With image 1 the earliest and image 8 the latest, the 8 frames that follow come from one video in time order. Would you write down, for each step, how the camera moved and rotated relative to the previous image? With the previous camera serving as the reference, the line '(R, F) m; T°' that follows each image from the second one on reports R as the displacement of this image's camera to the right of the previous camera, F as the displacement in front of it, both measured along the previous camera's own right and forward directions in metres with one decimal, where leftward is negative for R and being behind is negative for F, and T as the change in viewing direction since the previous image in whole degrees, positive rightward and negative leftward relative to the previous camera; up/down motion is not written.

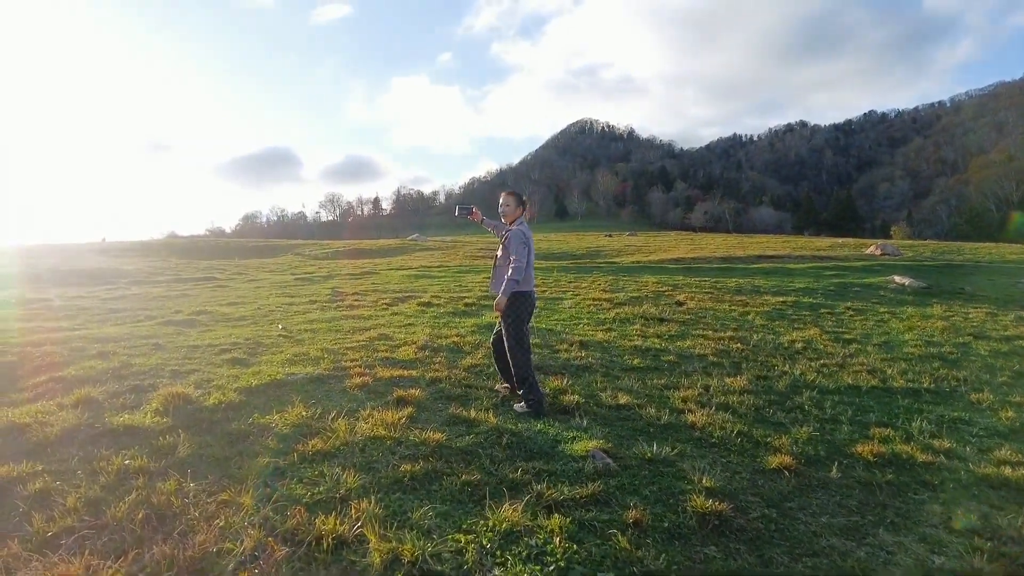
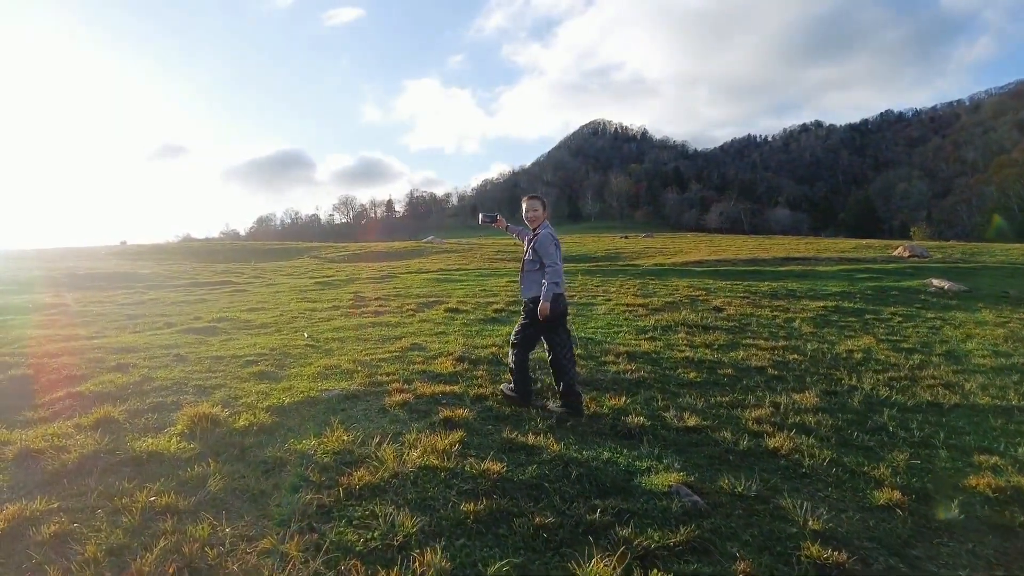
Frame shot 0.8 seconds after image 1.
(-0.5, +0.8) m; -1°
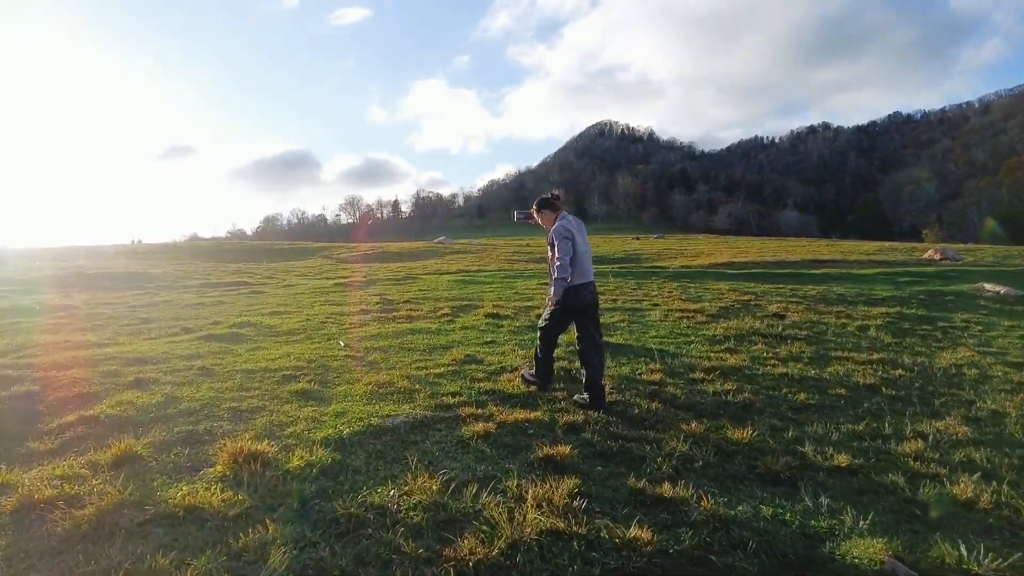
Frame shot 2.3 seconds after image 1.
(-1.1, +1.5) m; 0°
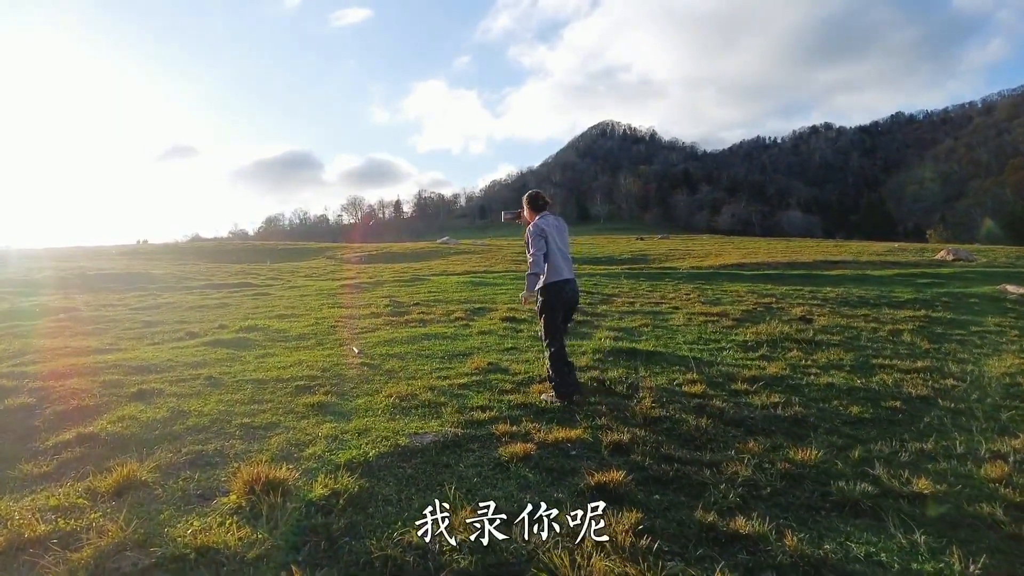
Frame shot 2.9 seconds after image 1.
(-0.4, +0.7) m; 0°
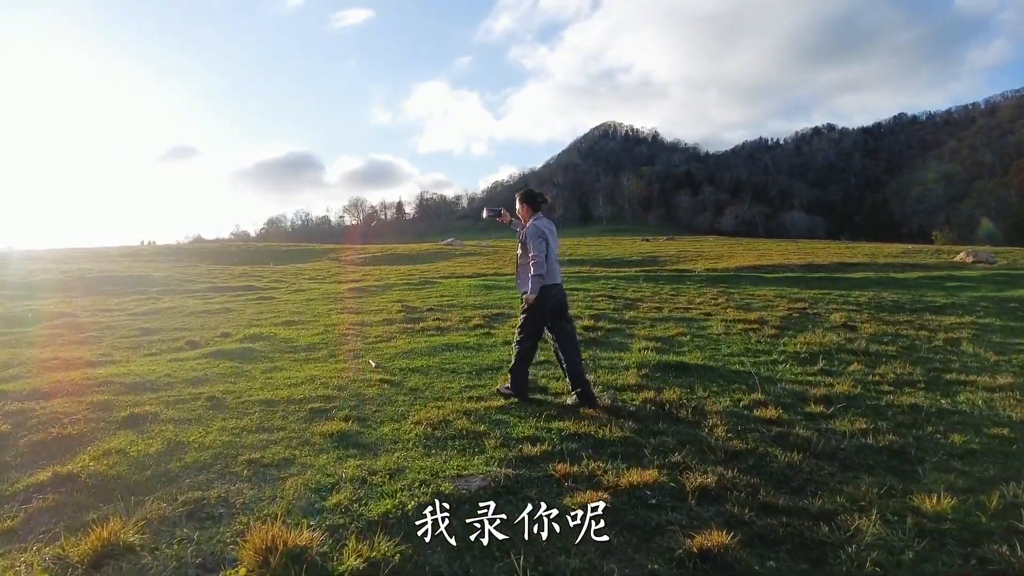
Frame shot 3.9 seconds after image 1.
(-0.5, +1.1) m; 0°
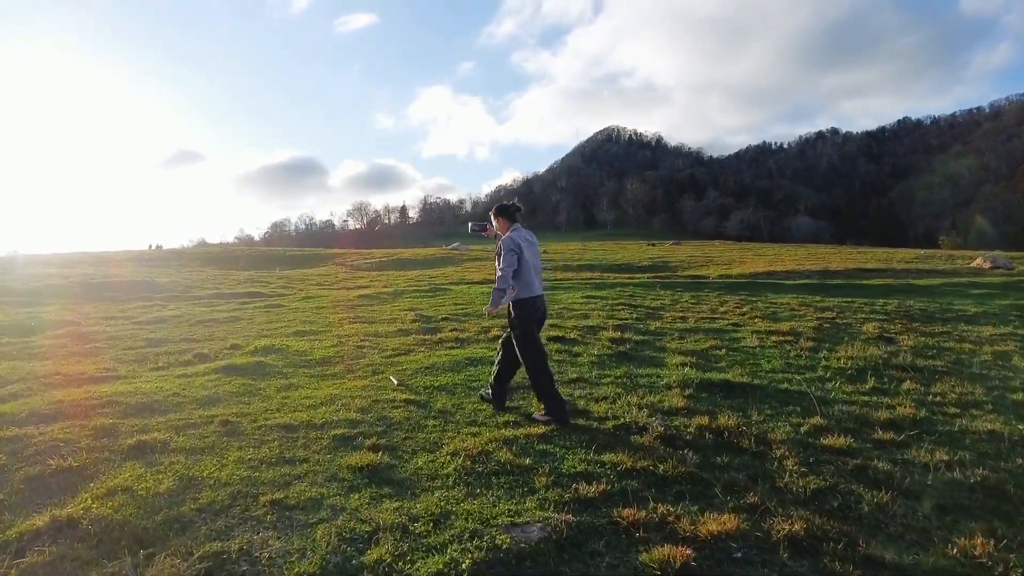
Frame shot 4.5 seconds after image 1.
(-0.4, +0.7) m; 0°
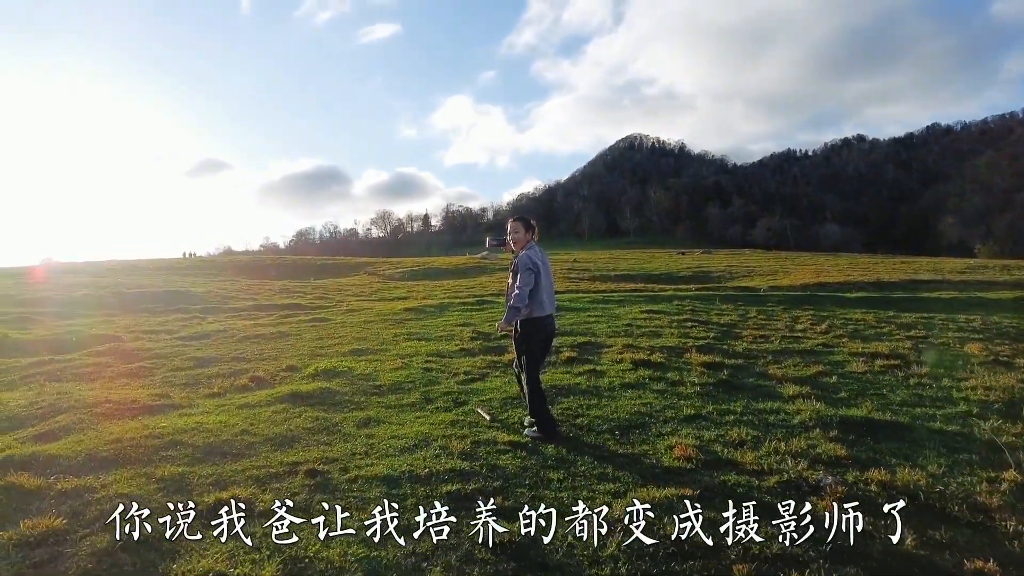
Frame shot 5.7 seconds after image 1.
(-1.2, +1.2) m; -2°
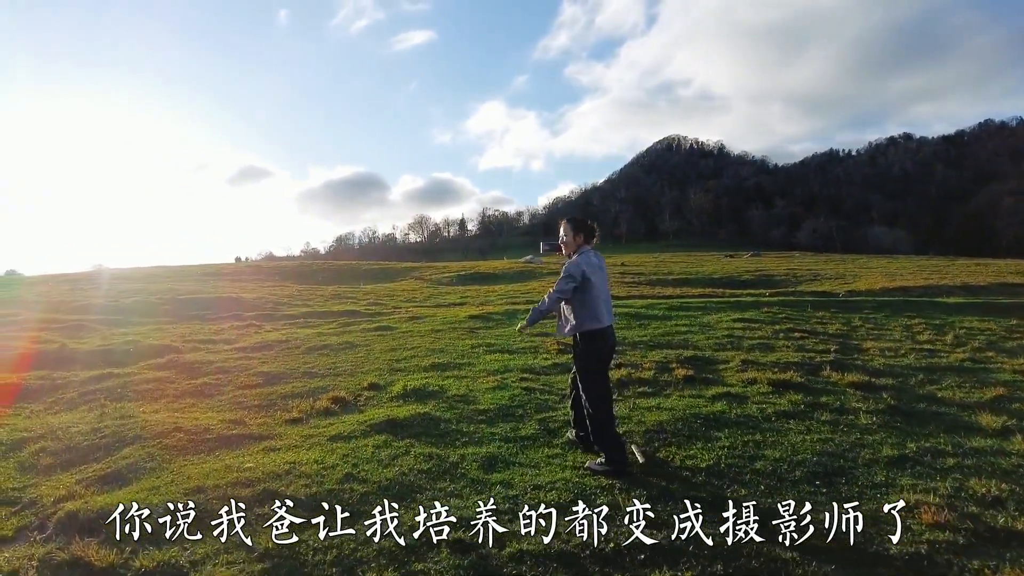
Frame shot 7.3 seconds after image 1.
(-1.4, +1.7) m; -3°
